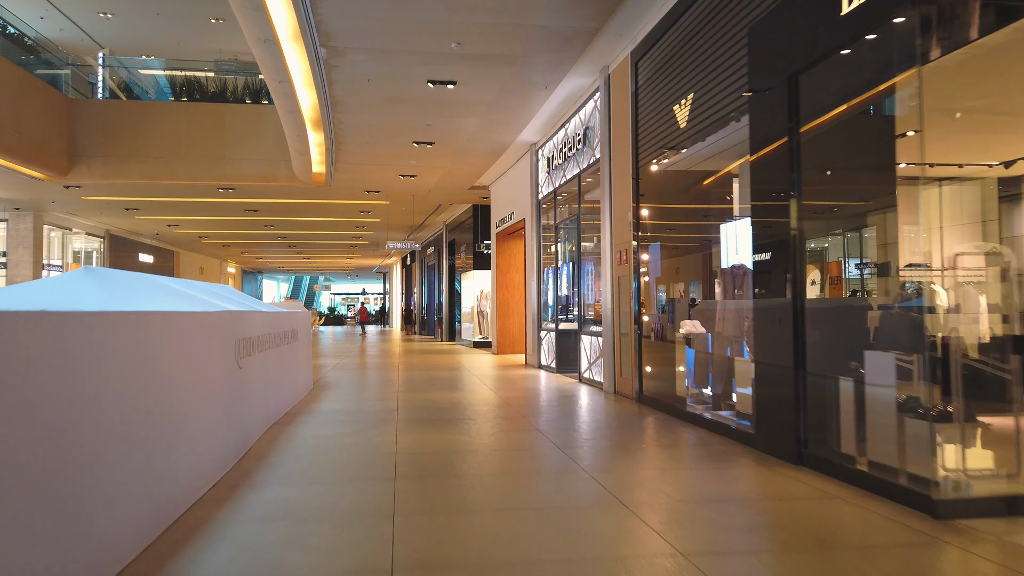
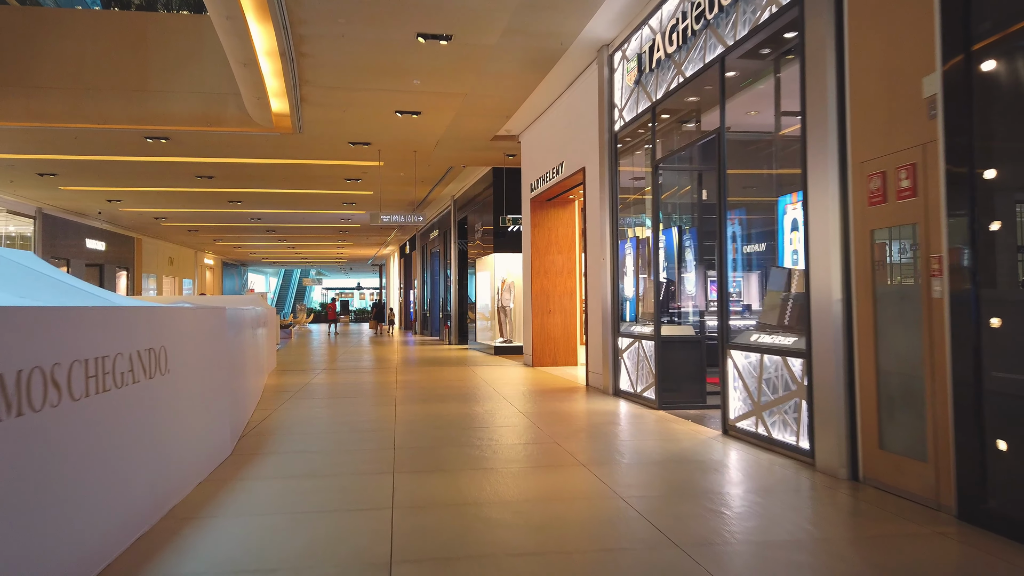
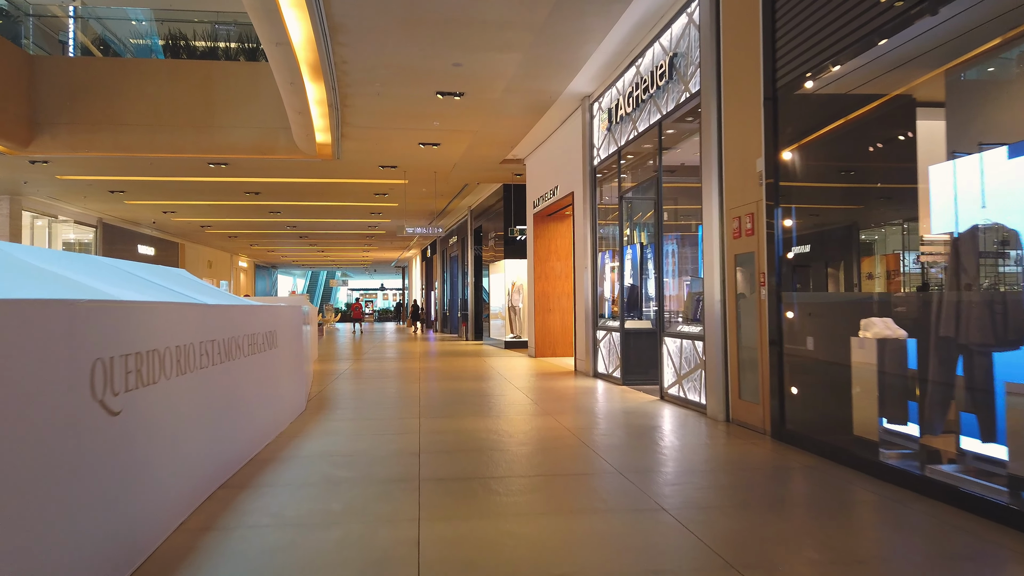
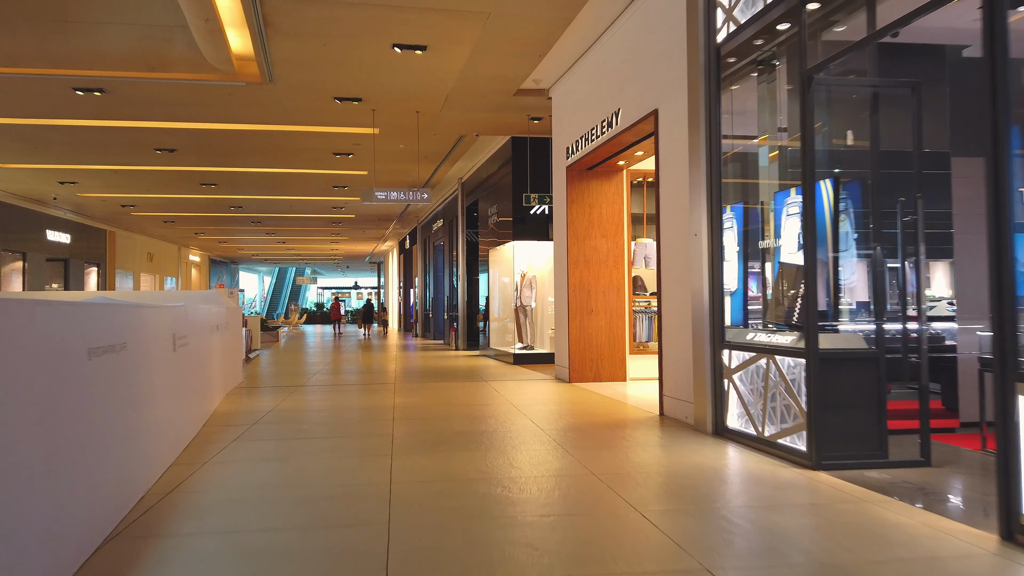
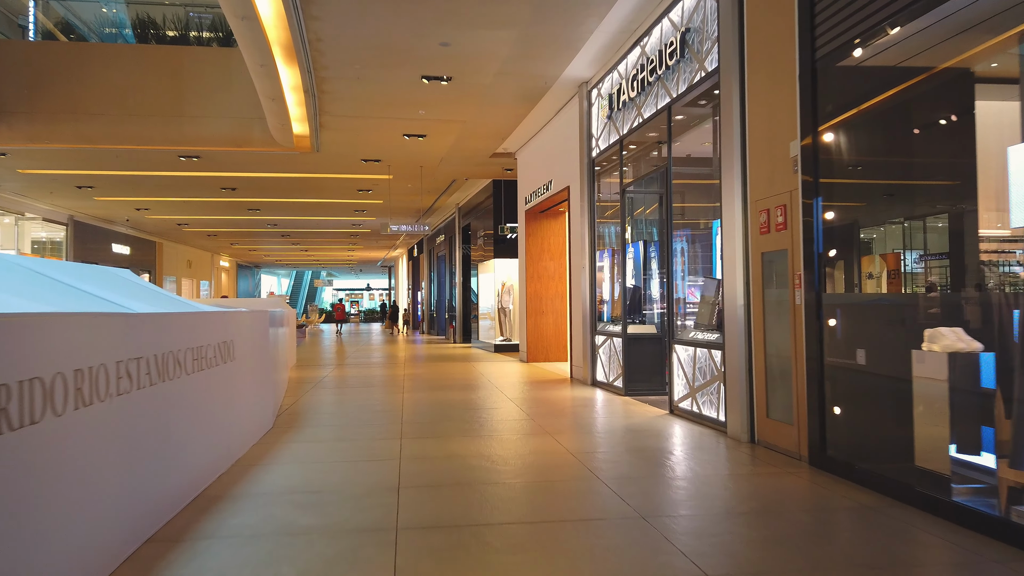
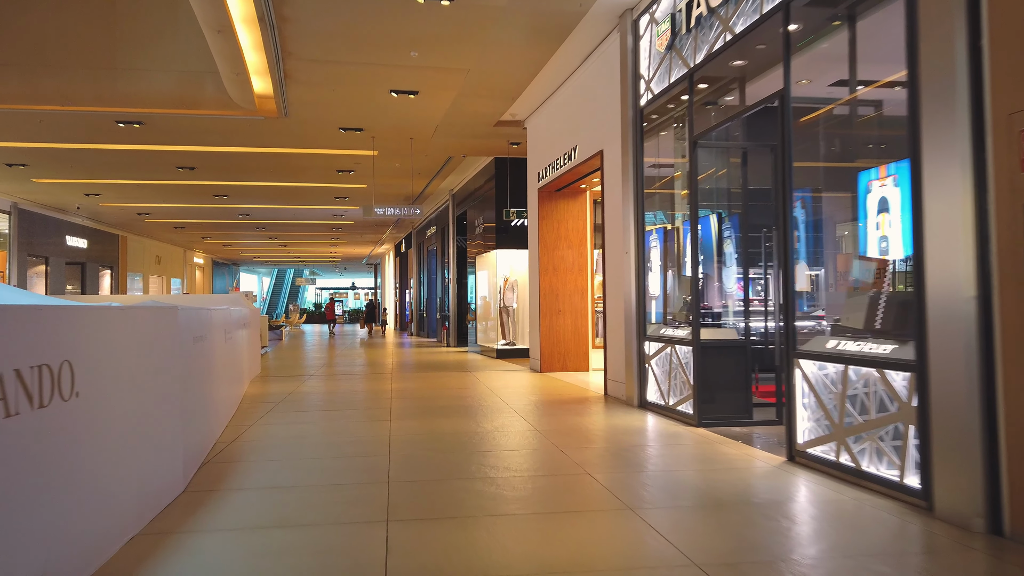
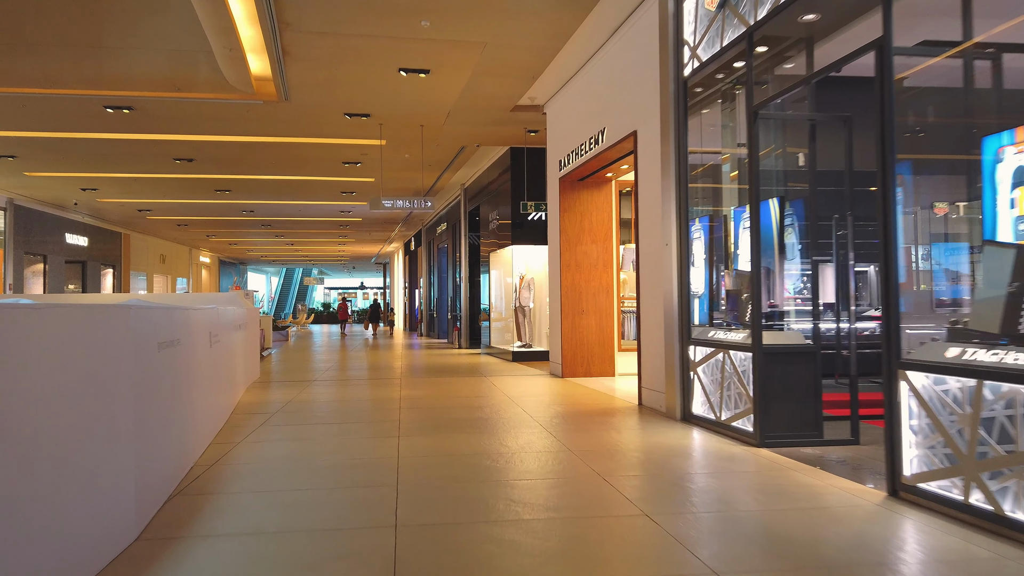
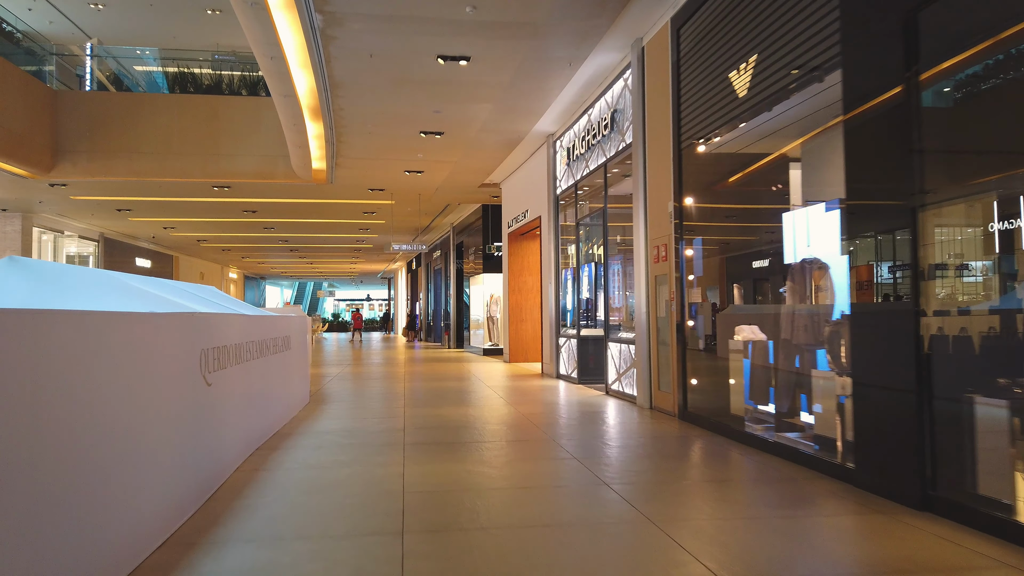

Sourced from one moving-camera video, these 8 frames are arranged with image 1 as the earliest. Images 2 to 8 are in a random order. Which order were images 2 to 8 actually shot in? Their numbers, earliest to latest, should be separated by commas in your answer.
8, 3, 5, 2, 6, 7, 4
